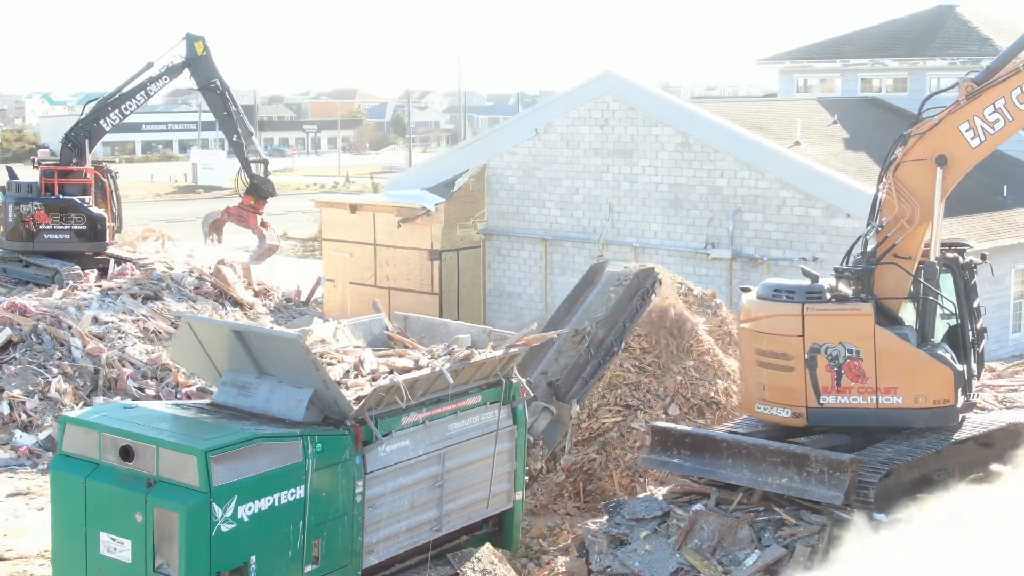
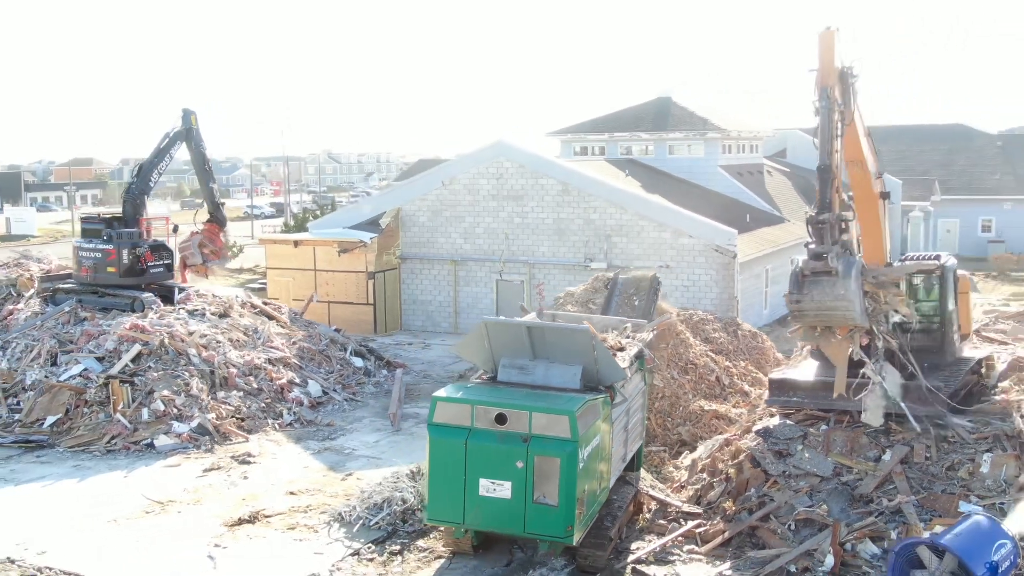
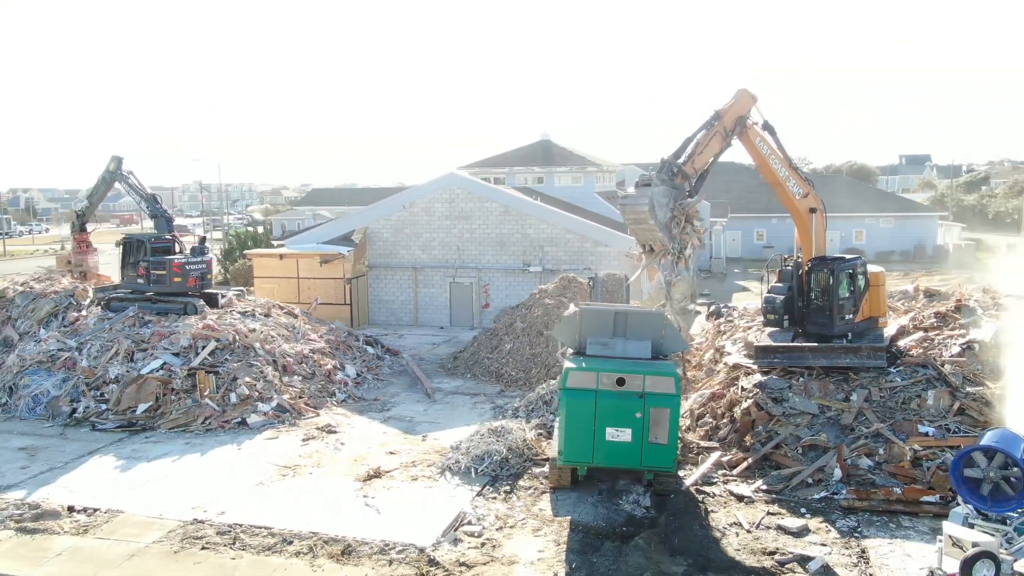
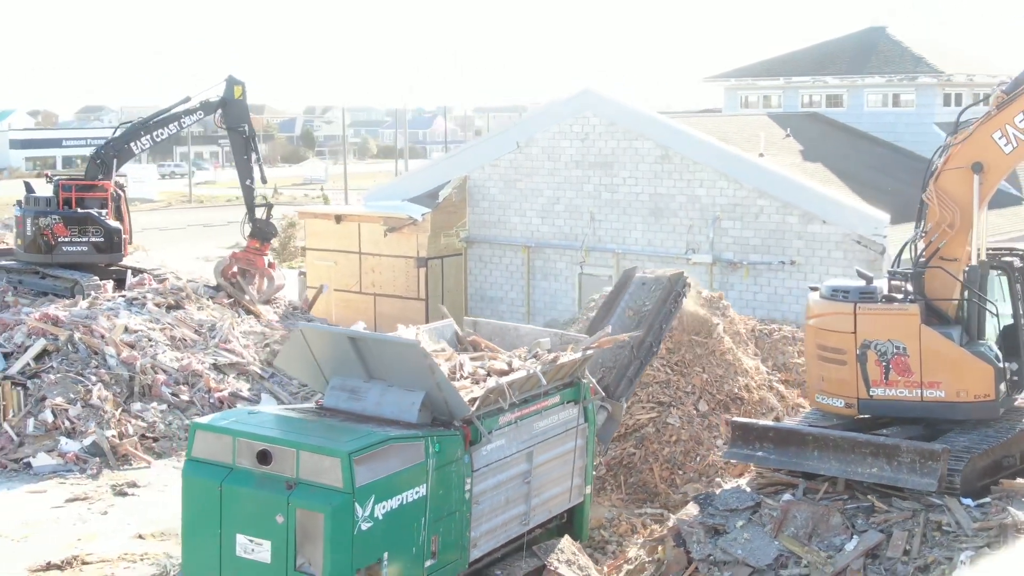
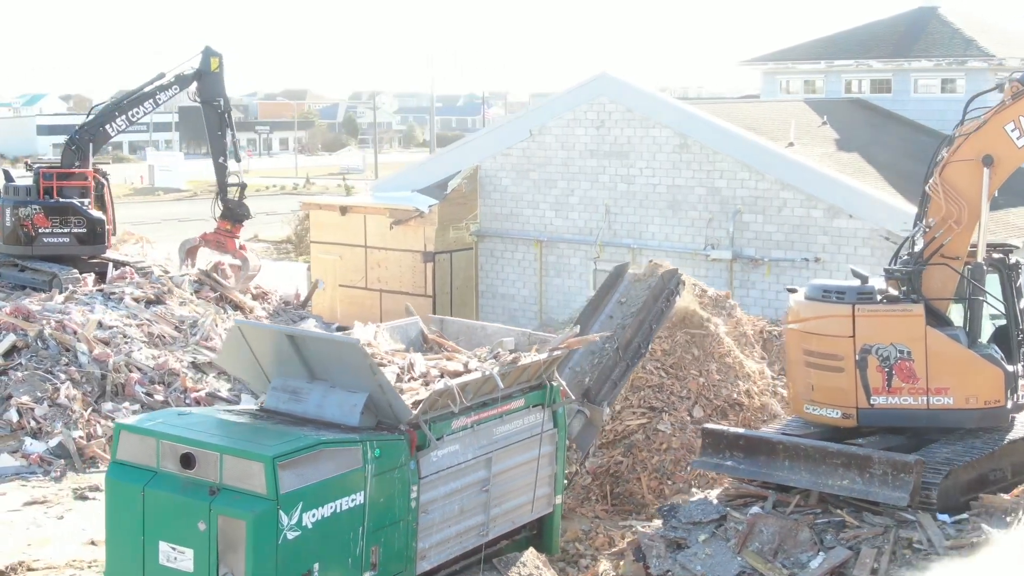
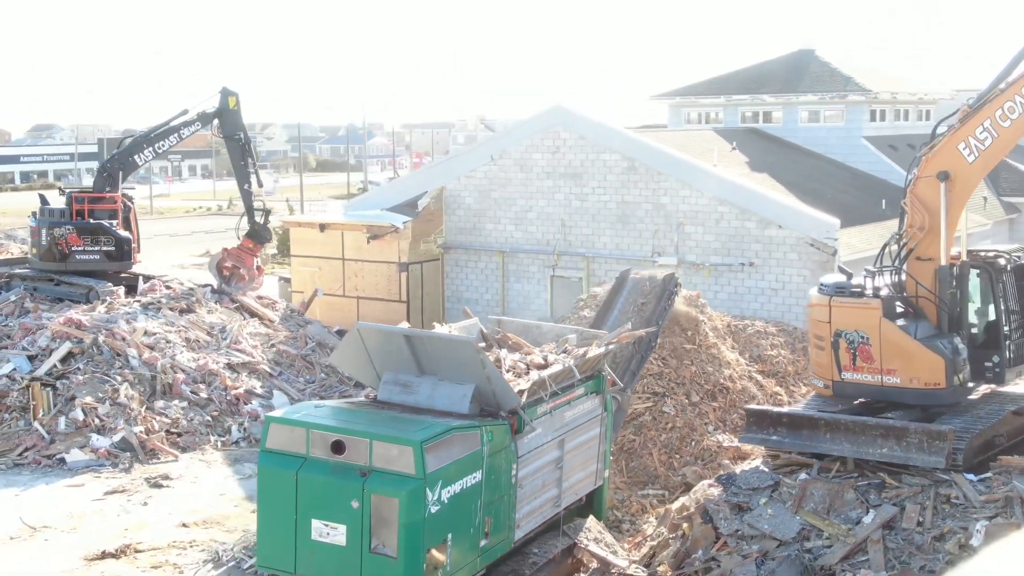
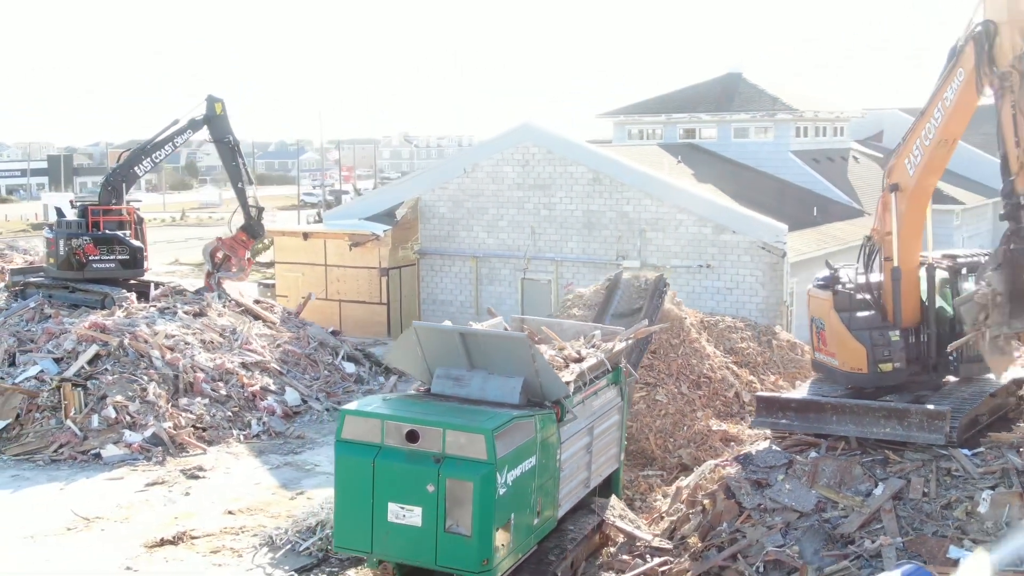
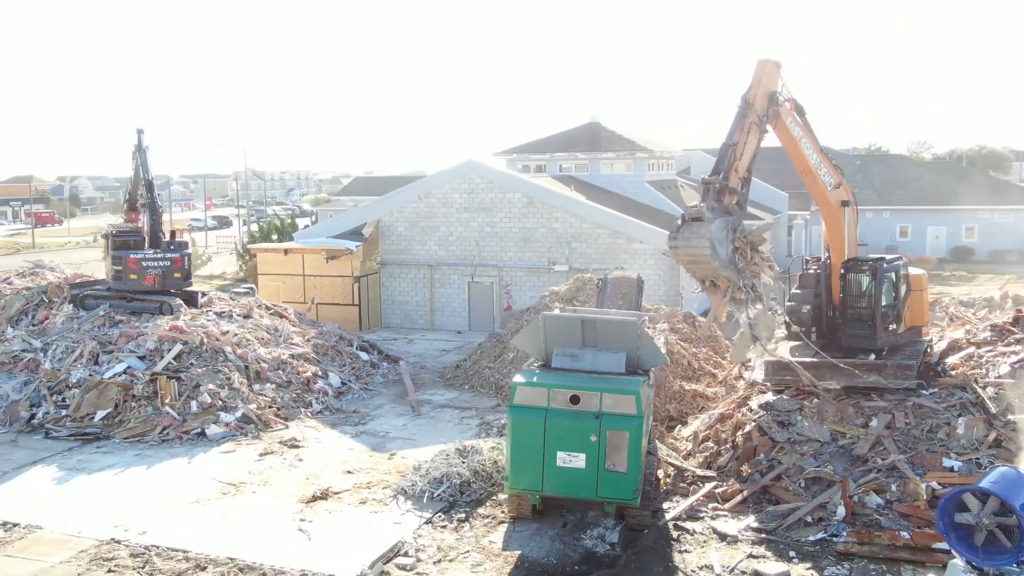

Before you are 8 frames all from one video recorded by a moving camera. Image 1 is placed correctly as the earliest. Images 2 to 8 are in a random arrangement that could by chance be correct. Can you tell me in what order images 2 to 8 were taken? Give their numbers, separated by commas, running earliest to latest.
5, 4, 6, 7, 2, 8, 3
